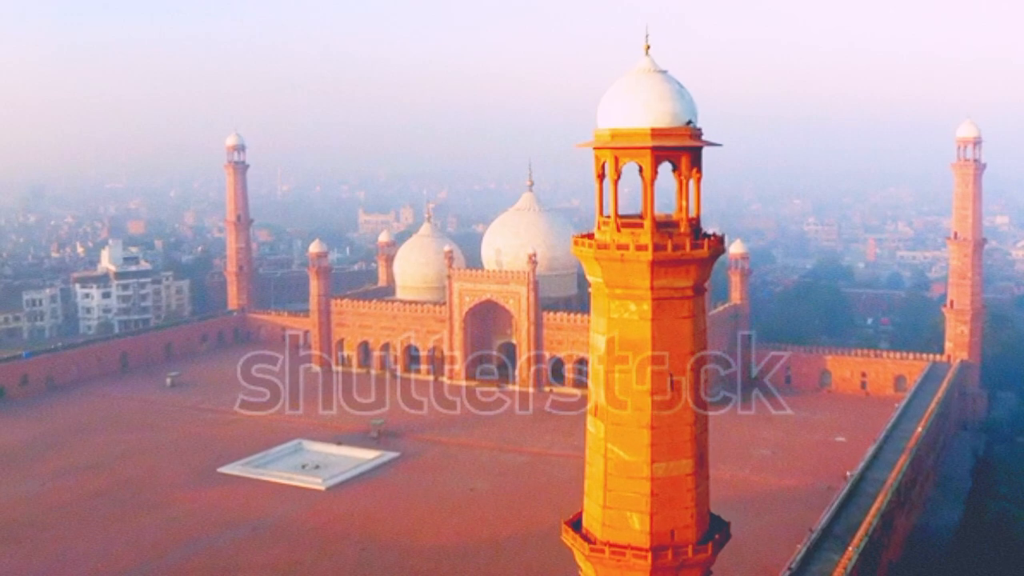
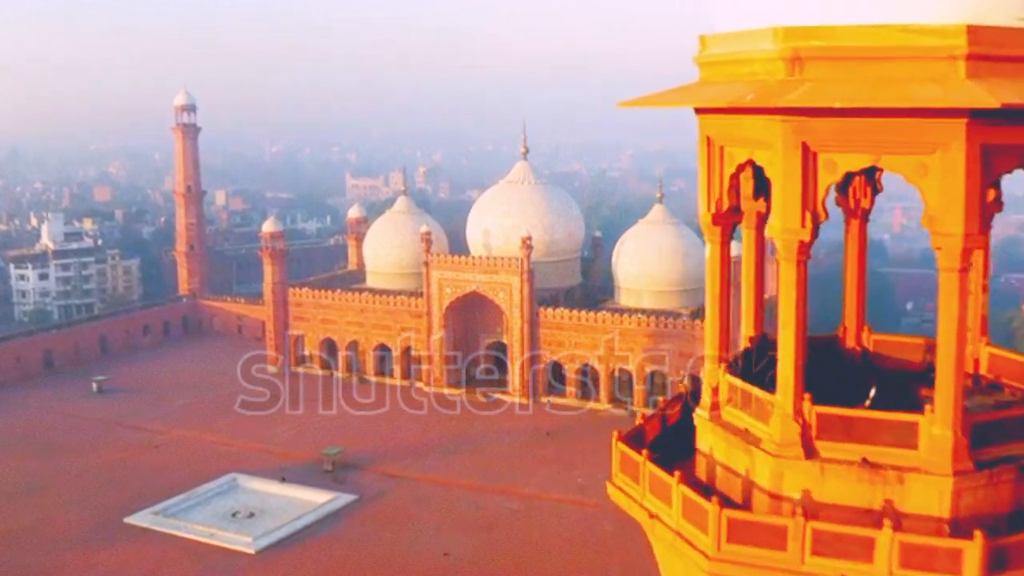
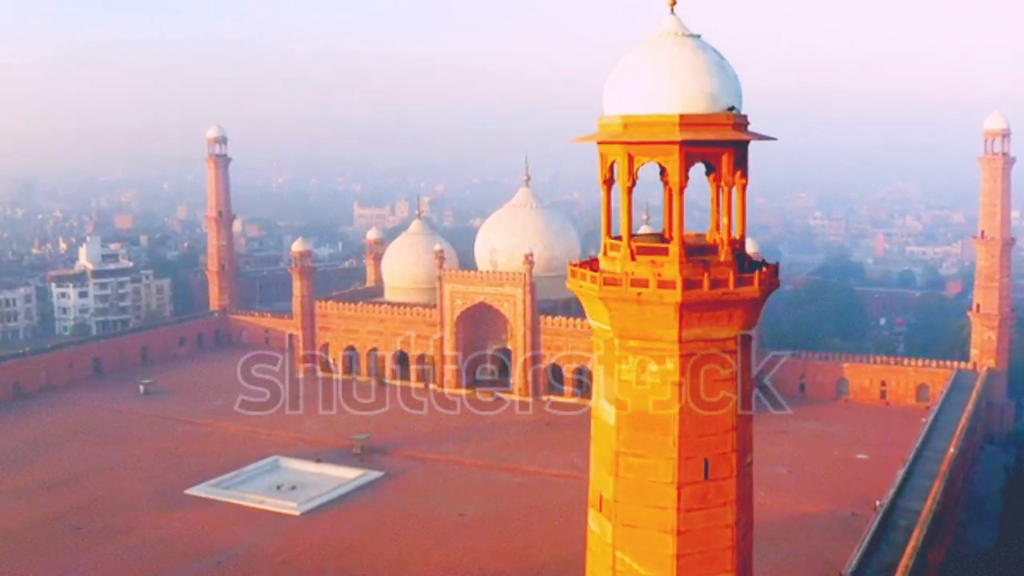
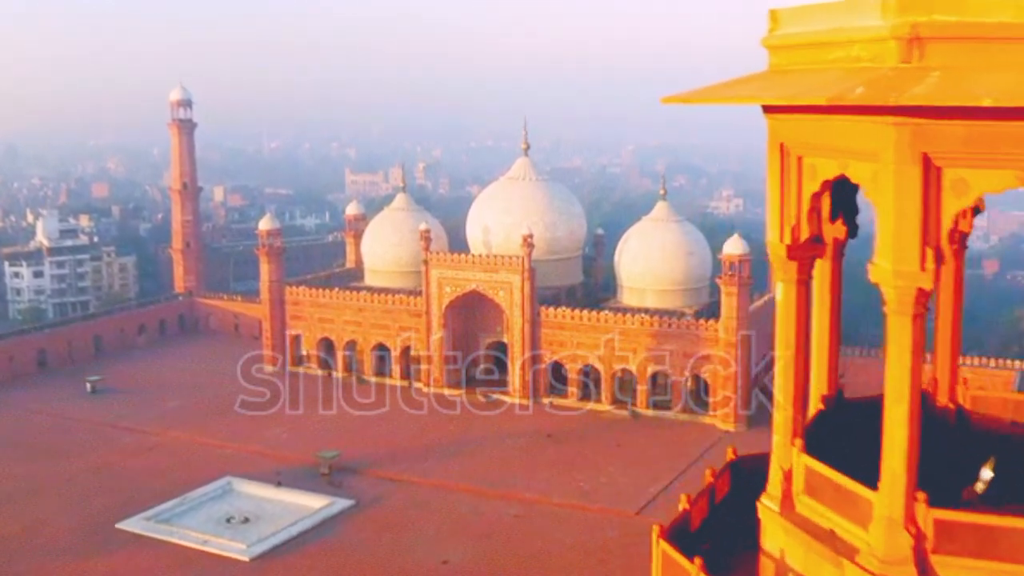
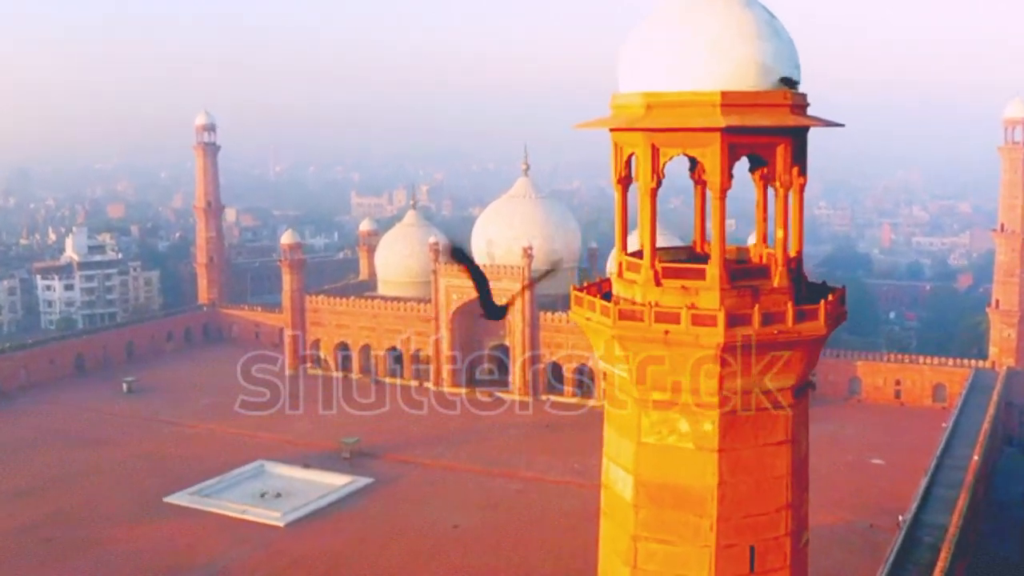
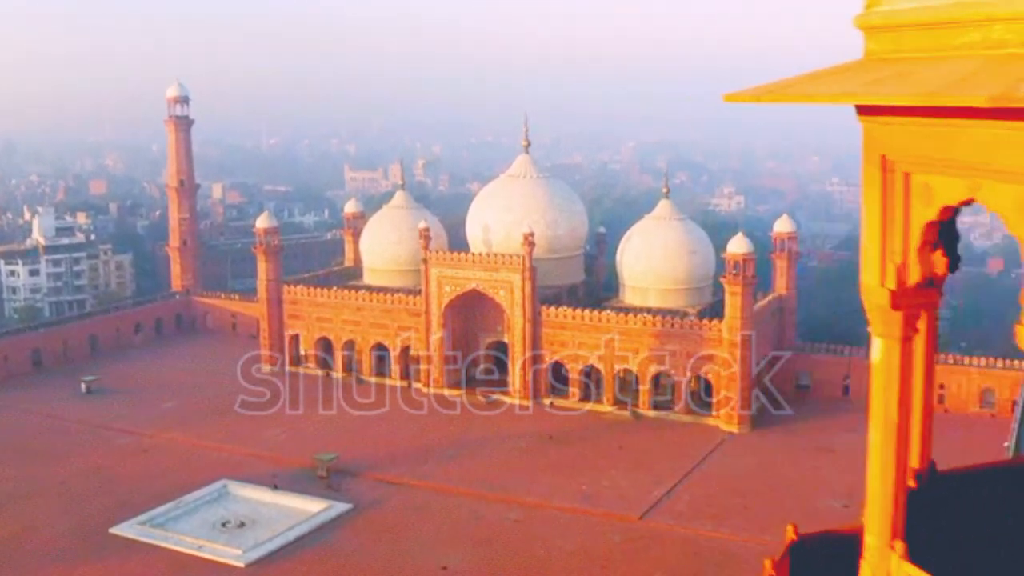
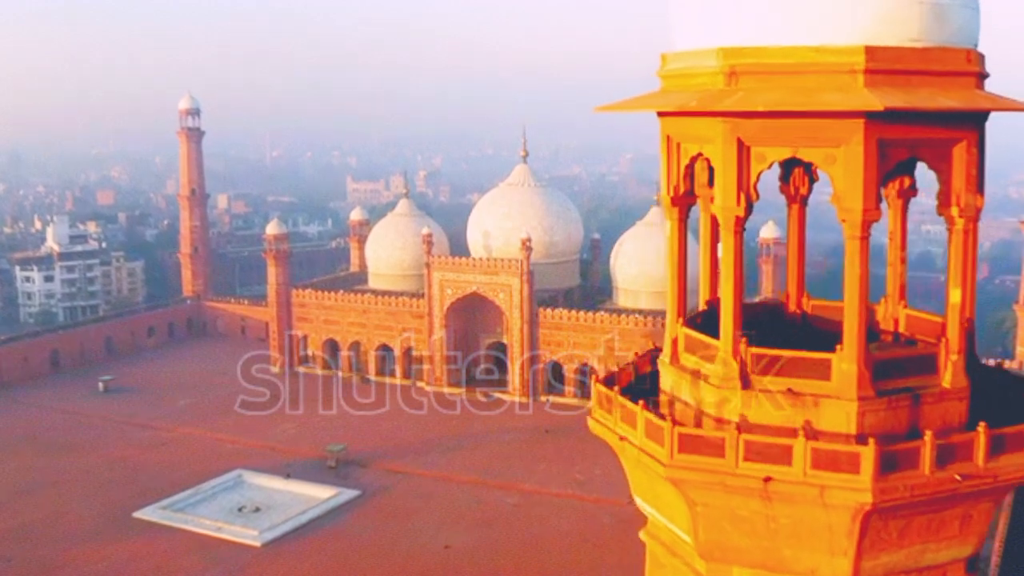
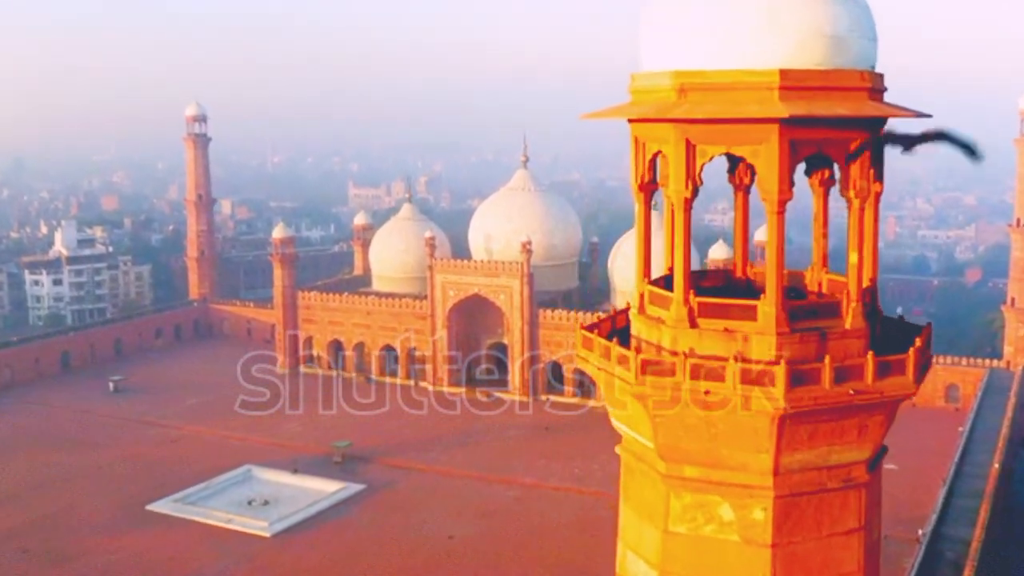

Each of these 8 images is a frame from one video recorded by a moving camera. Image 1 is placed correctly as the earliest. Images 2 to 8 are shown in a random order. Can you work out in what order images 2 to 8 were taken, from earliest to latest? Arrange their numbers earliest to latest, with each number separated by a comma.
3, 5, 8, 7, 2, 4, 6
